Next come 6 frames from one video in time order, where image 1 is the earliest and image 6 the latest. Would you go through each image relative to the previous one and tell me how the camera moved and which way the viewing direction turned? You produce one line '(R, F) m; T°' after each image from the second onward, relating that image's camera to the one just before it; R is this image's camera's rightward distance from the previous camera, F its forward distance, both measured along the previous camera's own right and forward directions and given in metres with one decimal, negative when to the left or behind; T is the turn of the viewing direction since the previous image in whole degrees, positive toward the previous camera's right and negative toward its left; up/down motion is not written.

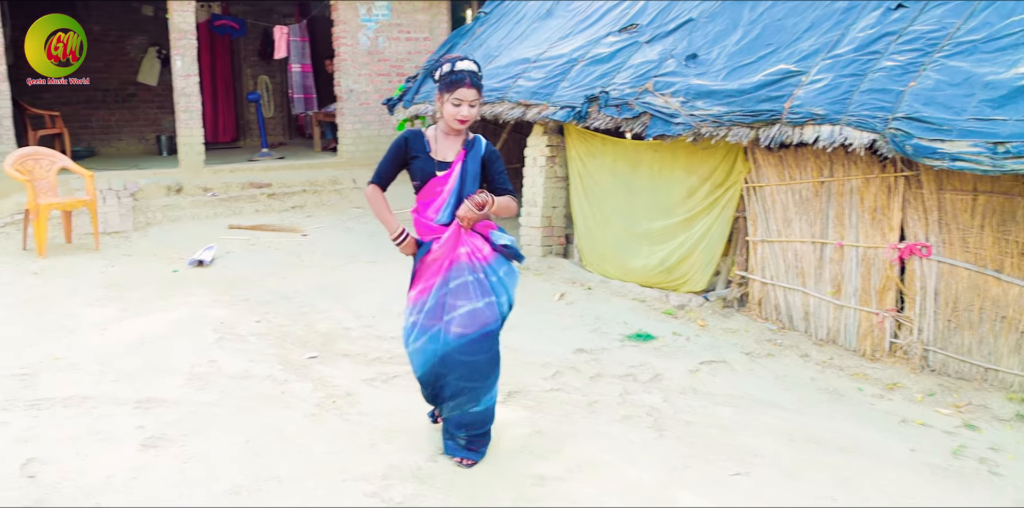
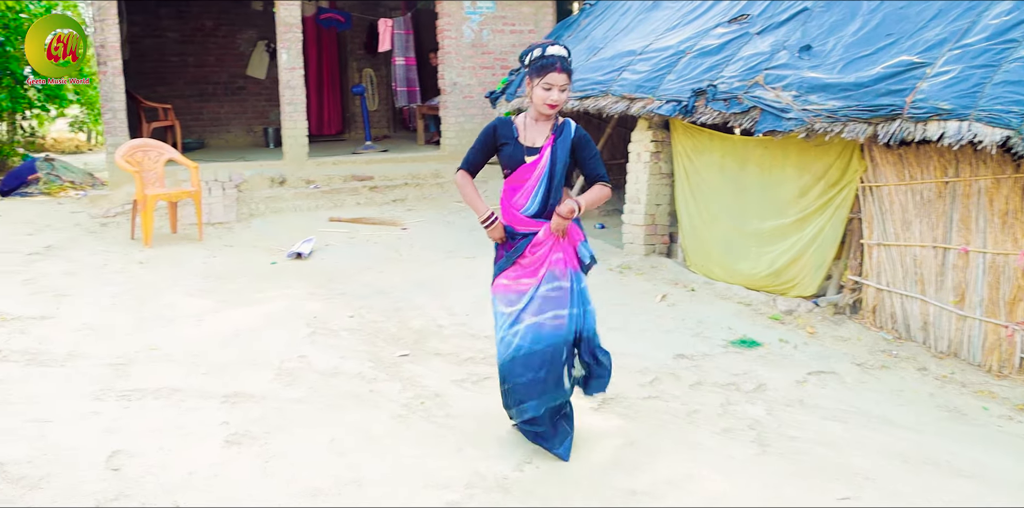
(0.0, +0.2) m; -6°
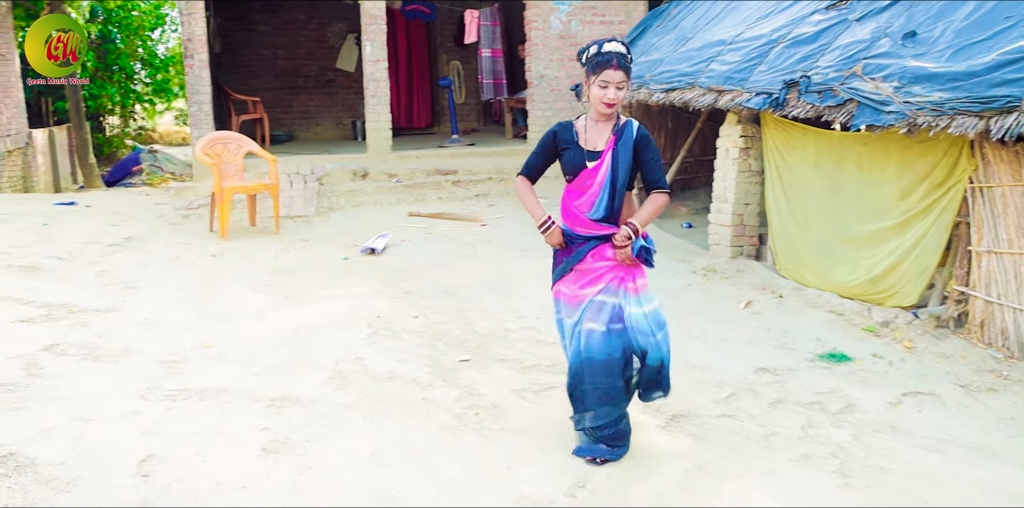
(+0.2, +0.4) m; -6°
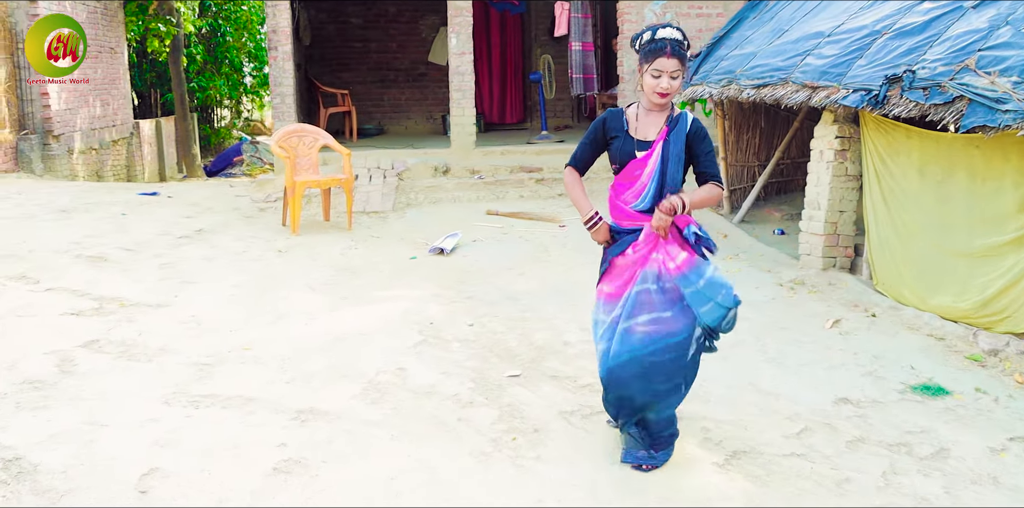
(+0.3, +0.5) m; -6°
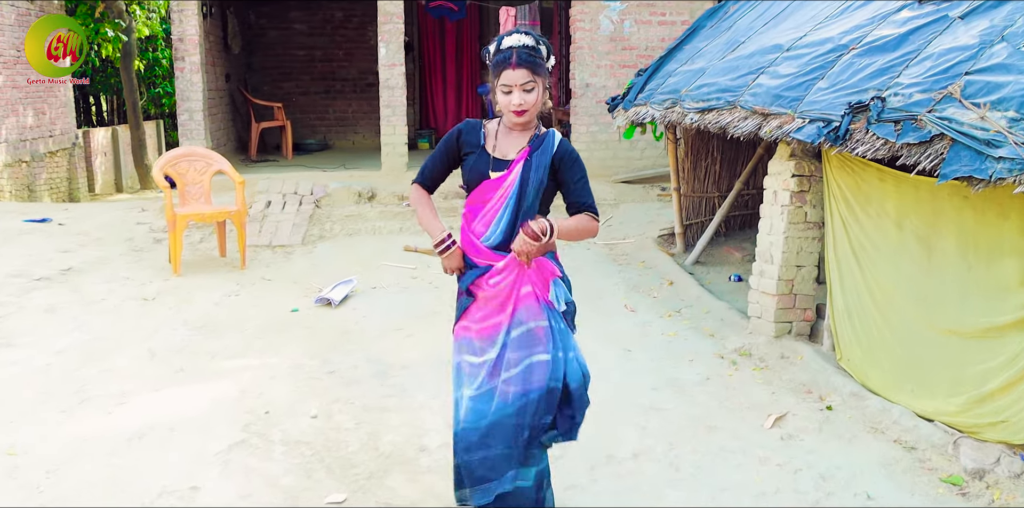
(+0.7, +1.3) m; 0°
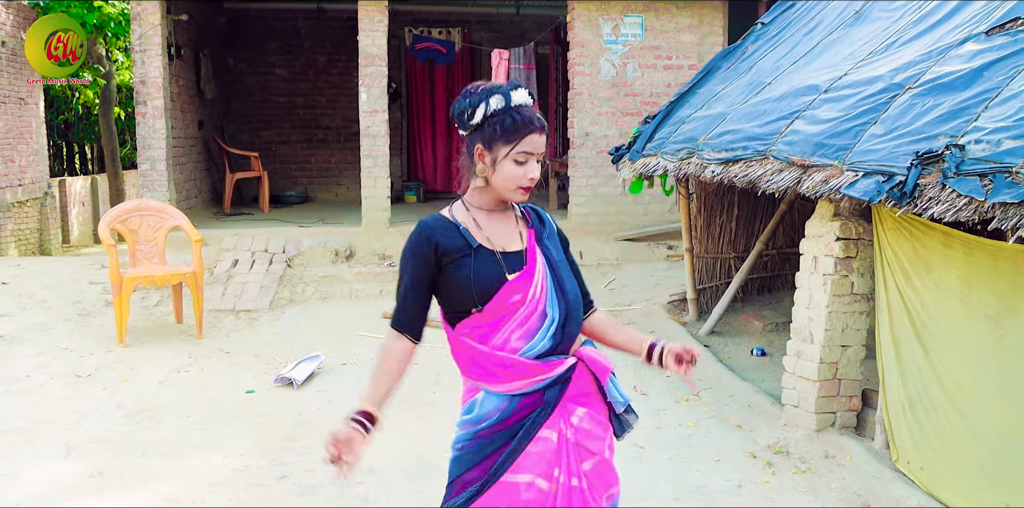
(0.0, +0.9) m; 0°
